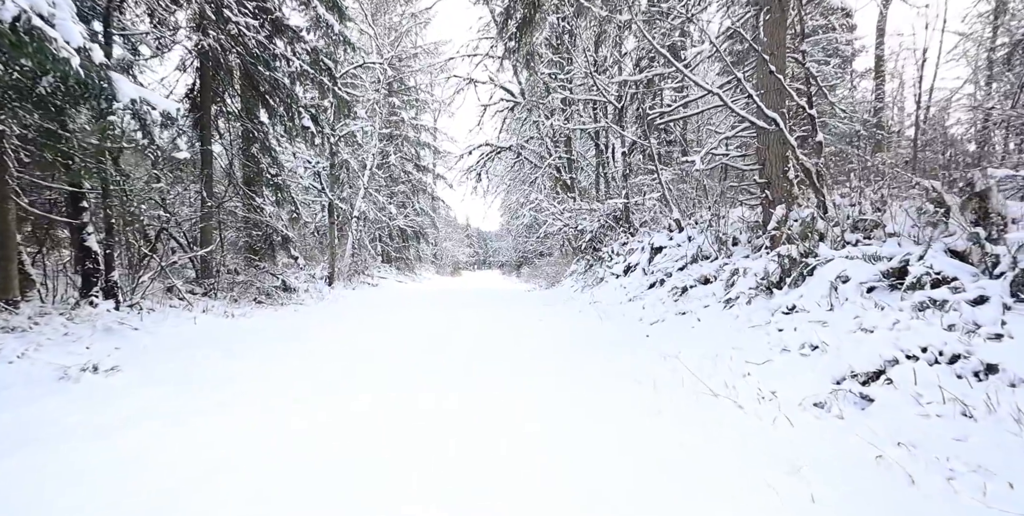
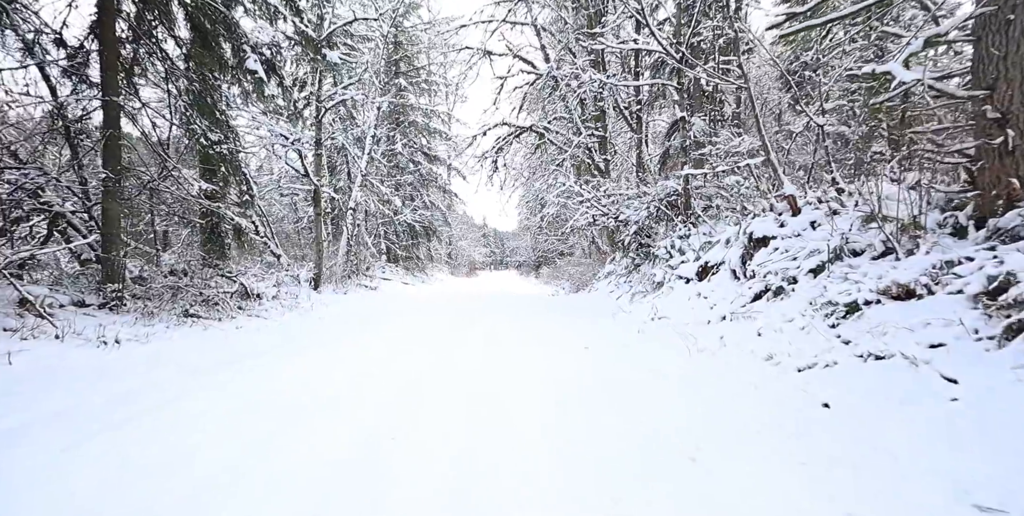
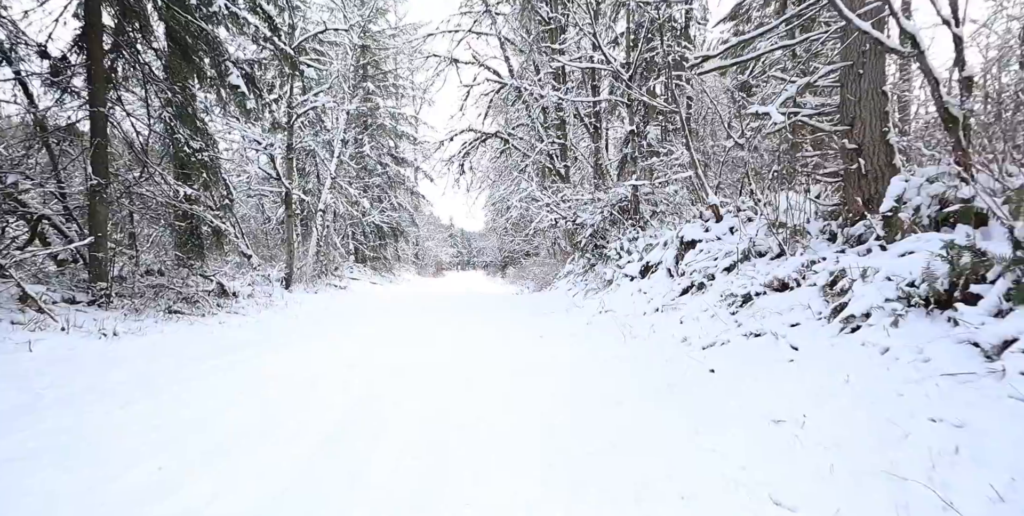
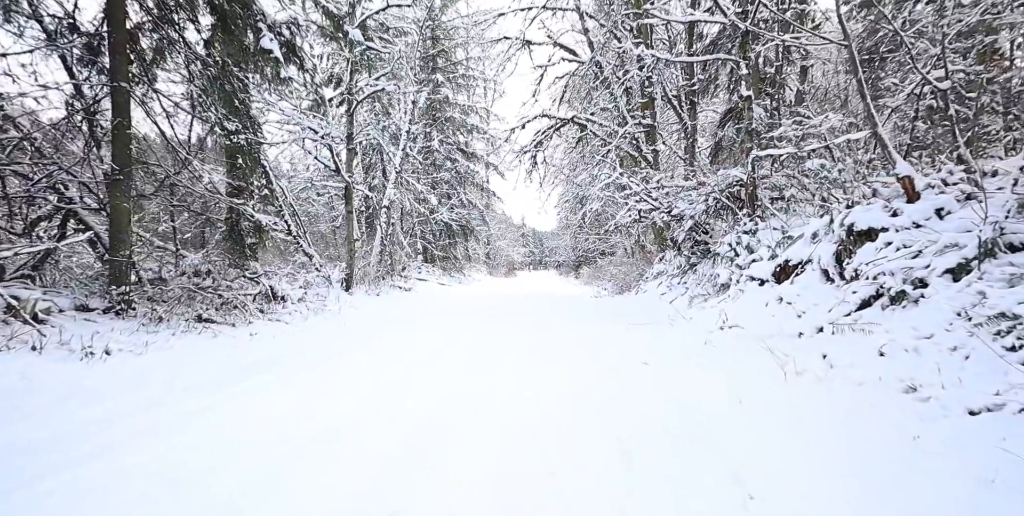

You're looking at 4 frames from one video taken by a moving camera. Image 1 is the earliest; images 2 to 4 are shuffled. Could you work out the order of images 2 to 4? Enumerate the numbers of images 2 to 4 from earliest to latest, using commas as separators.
3, 2, 4
